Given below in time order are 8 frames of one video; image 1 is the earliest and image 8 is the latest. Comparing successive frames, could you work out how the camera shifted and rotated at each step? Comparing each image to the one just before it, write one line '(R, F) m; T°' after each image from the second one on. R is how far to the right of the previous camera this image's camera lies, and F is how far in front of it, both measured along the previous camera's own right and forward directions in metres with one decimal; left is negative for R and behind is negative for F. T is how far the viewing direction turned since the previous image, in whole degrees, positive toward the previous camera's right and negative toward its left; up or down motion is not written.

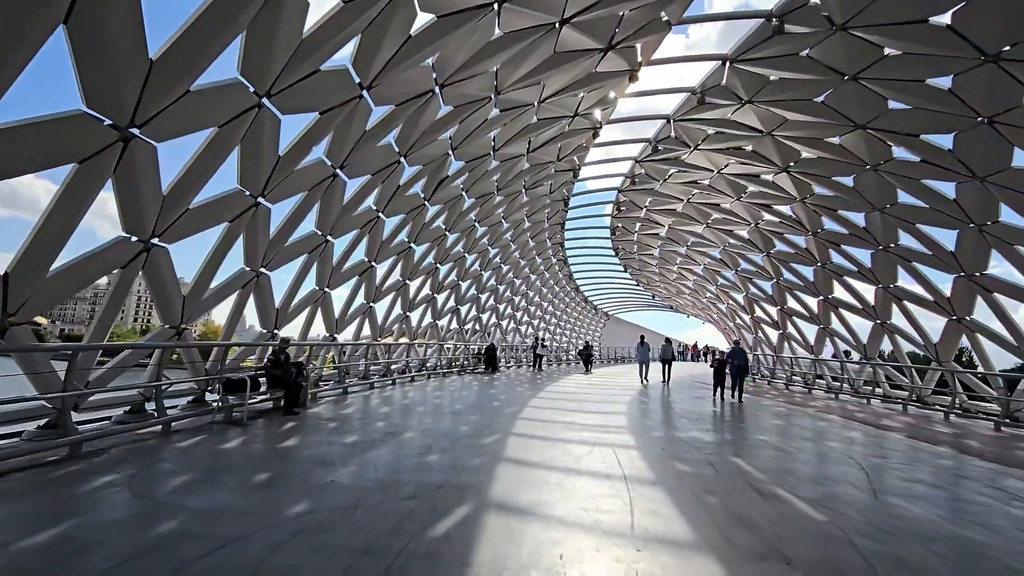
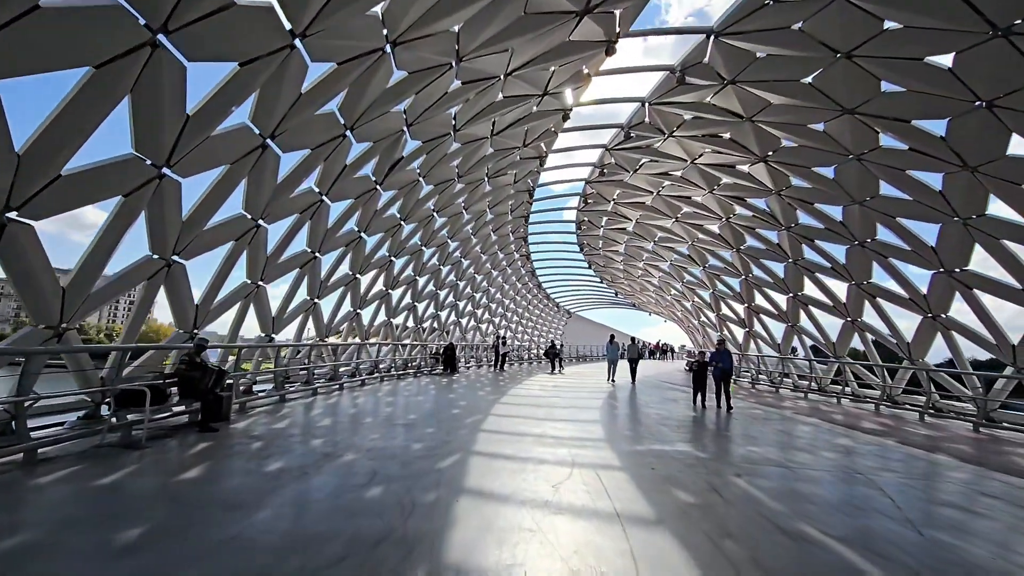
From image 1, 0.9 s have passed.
(-0.1, +1.6) m; +4°
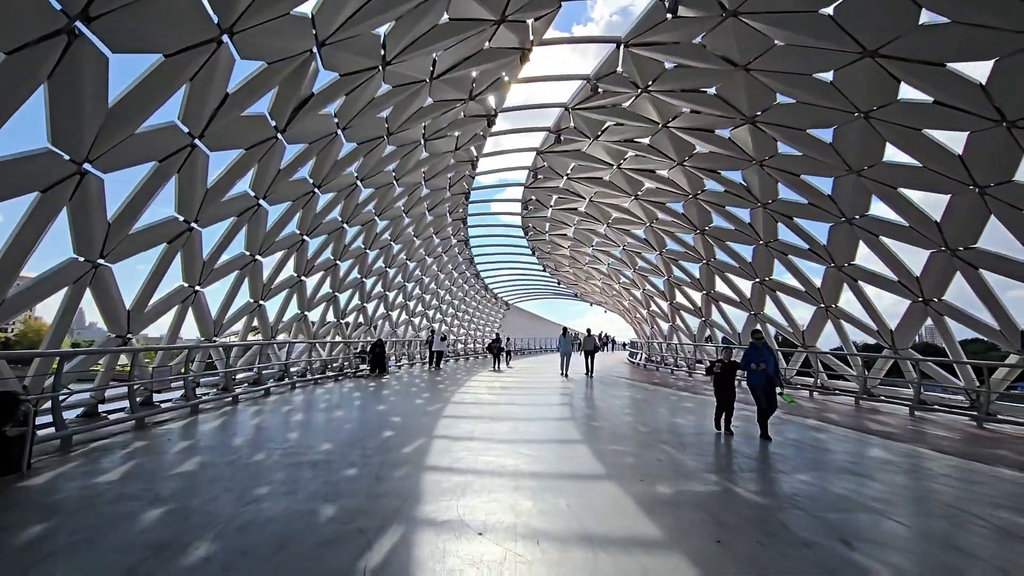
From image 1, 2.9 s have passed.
(-0.4, +3.3) m; +8°
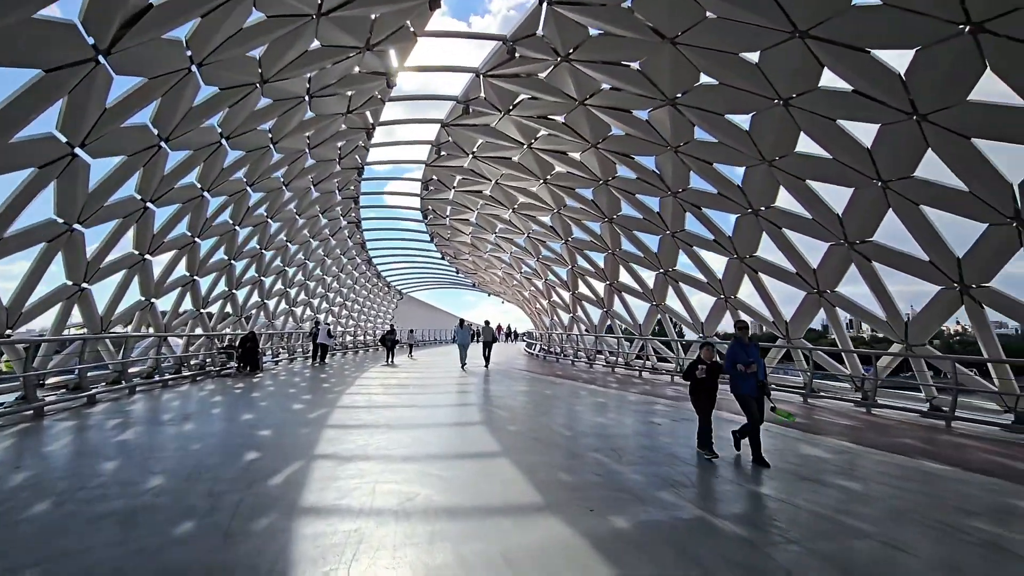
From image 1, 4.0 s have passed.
(-0.2, +1.8) m; +12°
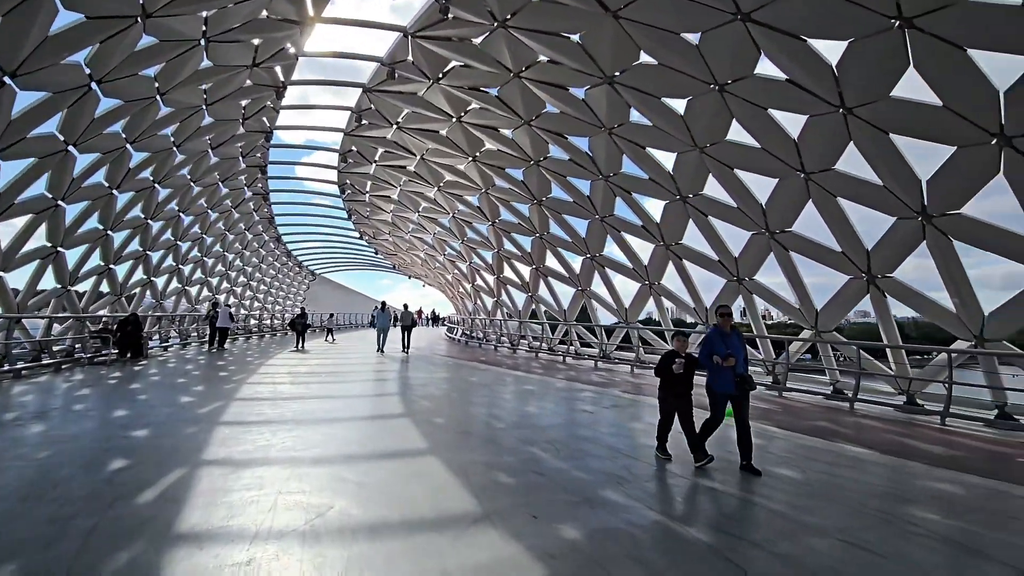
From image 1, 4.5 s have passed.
(-0.2, +0.8) m; +9°
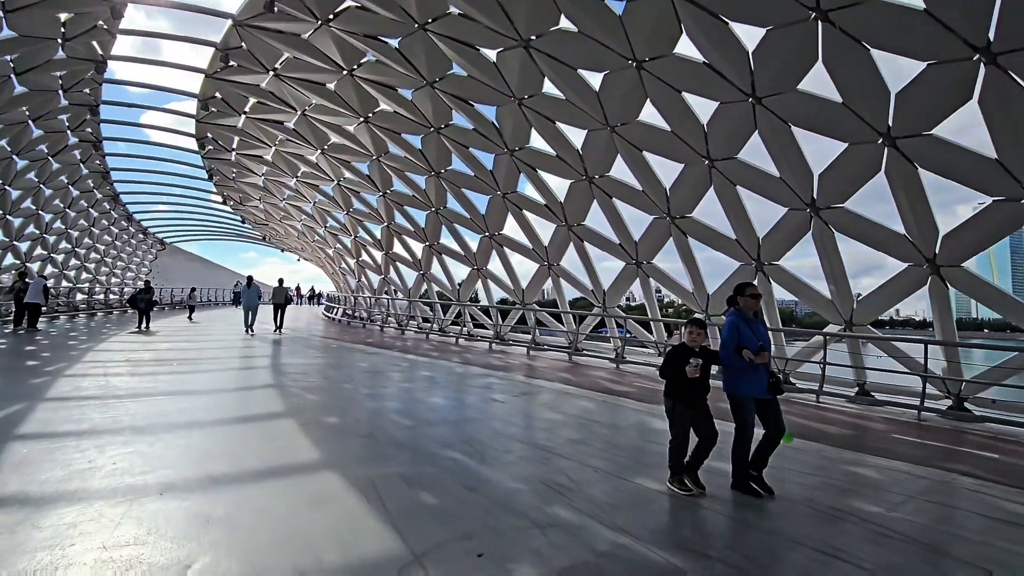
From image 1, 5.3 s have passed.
(-0.4, +1.1) m; +13°
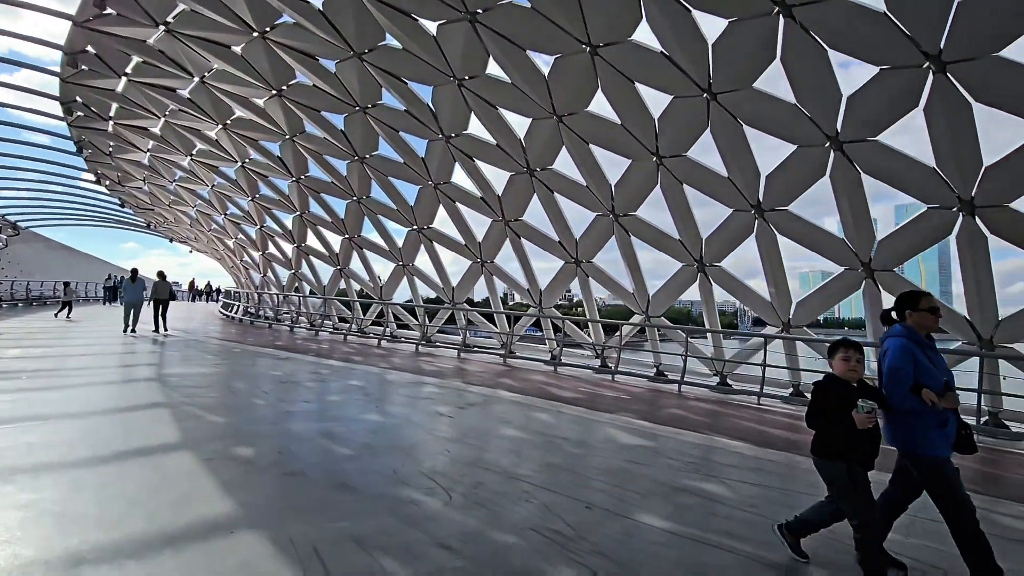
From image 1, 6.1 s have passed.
(-0.6, +1.1) m; +10°
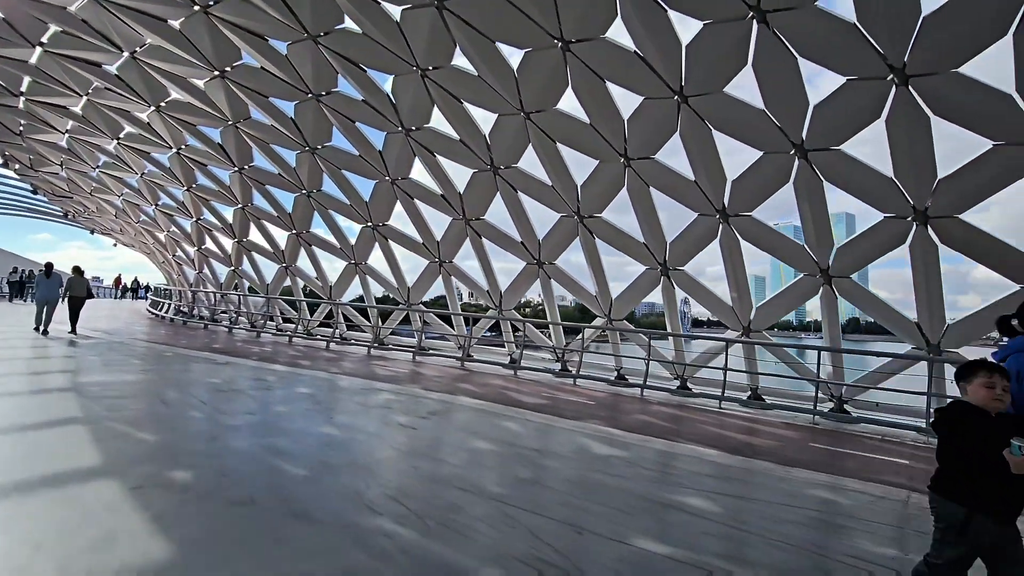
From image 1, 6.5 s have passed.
(-0.4, +0.5) m; +6°
